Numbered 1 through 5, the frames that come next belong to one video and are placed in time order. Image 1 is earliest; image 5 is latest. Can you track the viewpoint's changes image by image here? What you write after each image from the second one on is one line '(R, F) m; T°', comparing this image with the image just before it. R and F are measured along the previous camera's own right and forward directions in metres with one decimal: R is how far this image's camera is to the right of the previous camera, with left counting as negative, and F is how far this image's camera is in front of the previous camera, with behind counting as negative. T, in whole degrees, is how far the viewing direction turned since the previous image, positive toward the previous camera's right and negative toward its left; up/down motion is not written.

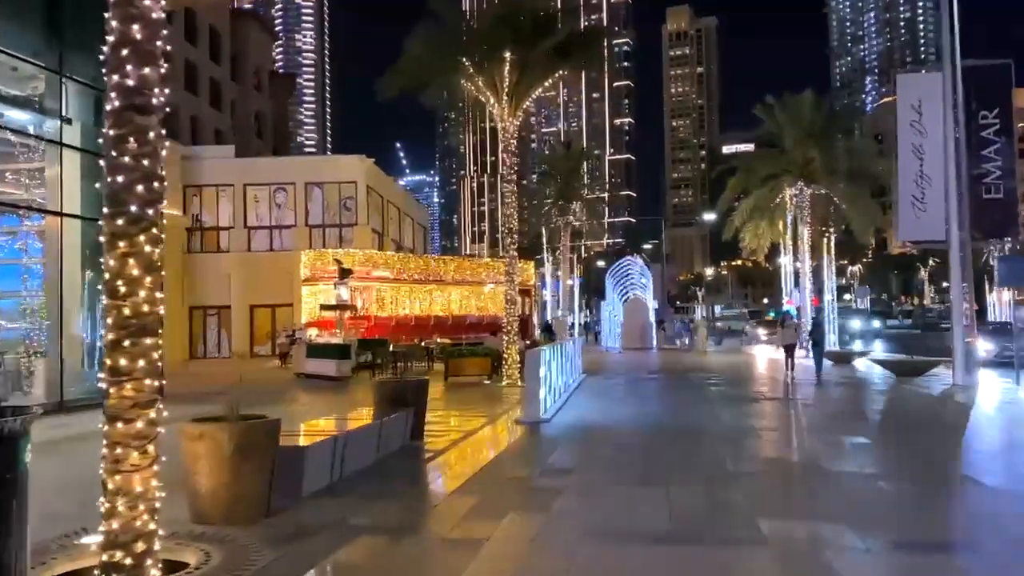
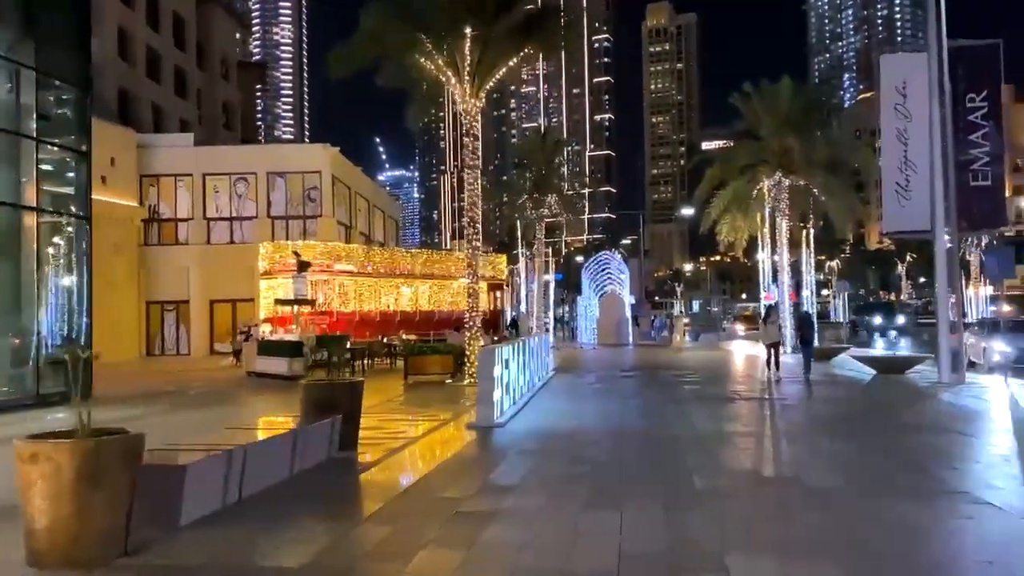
(+0.4, +1.4) m; +1°
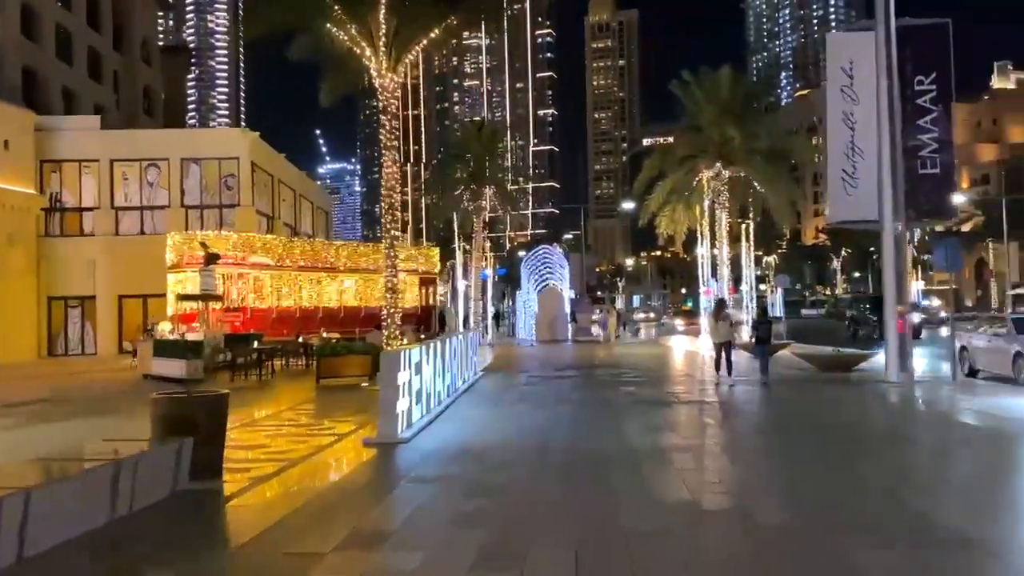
(+0.5, +1.8) m; +3°
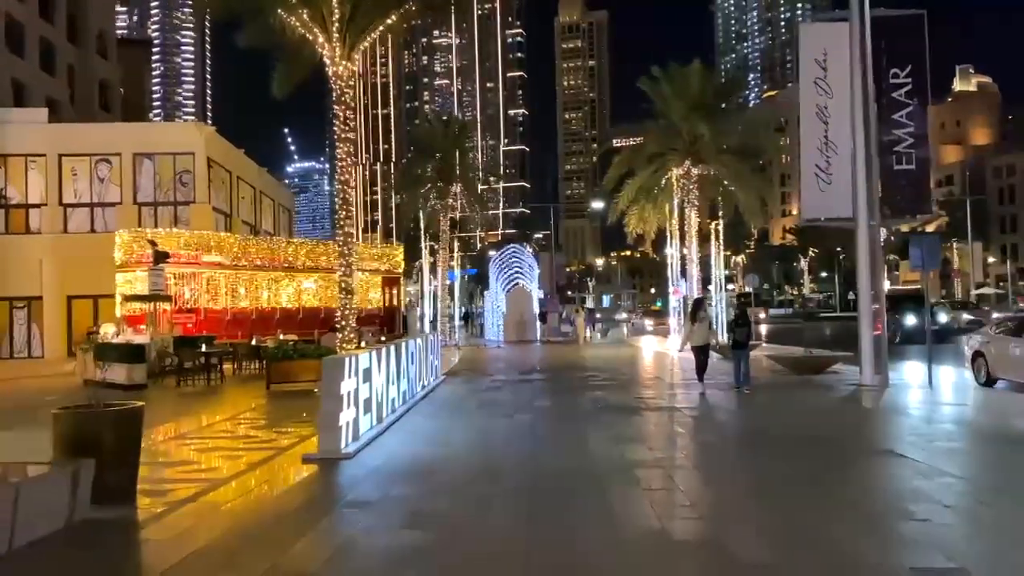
(+0.2, +1.0) m; +2°
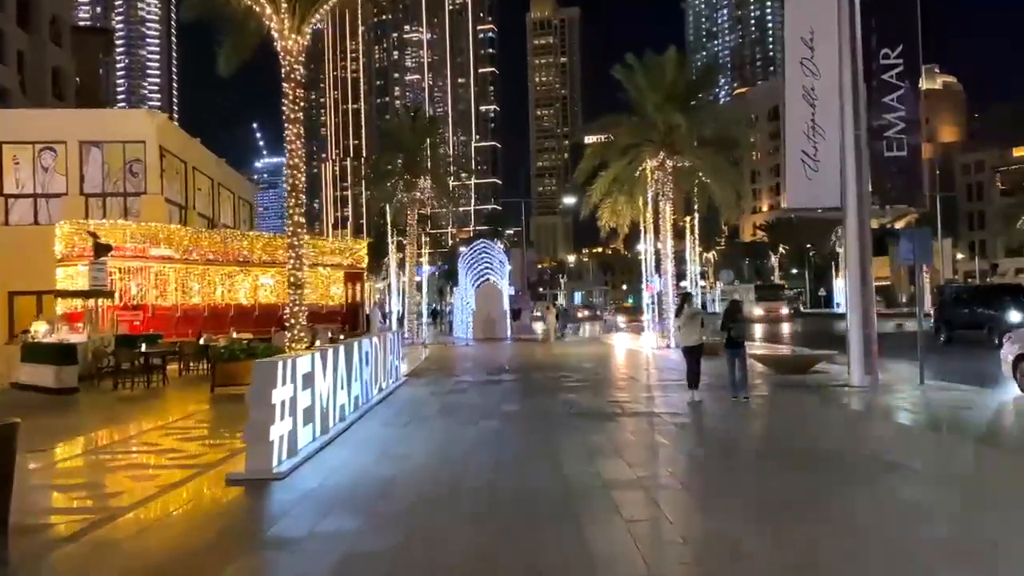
(+0.1, +1.5) m; +2°
